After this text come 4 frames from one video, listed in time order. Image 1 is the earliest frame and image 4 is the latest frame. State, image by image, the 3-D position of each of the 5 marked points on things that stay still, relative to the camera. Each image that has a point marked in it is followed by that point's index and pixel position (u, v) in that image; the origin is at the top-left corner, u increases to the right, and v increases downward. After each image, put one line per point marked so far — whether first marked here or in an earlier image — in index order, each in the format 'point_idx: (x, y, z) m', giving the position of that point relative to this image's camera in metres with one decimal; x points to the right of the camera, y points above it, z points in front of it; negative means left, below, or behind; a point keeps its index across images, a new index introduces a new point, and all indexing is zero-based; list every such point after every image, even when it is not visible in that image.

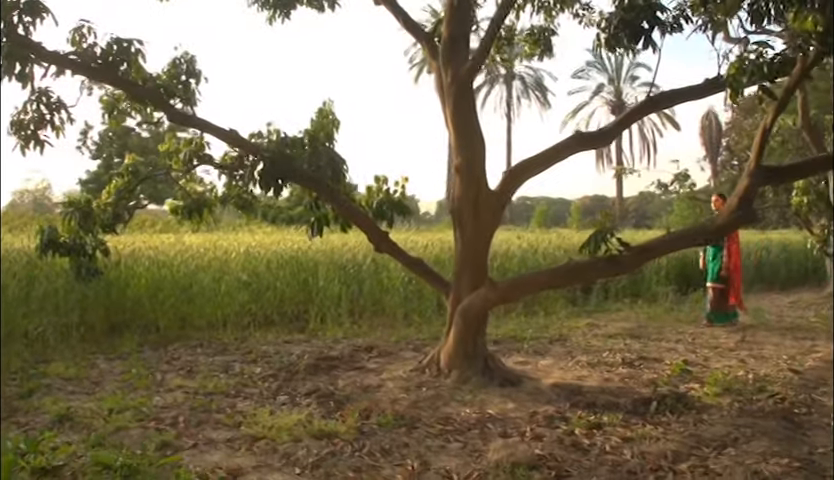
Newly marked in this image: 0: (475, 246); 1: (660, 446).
0: (+0.4, 0.0, +5.5) m
1: (+1.2, -1.0, +4.2) m
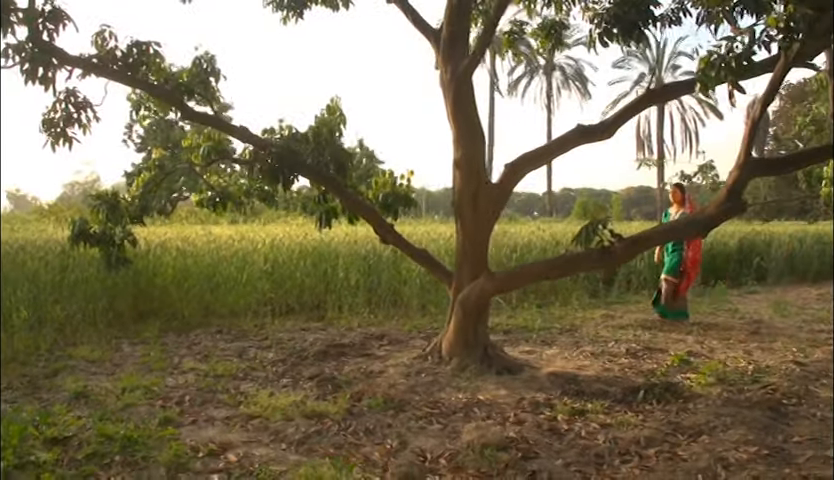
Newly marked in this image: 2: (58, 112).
0: (+0.4, 0.0, +5.7) m
1: (+1.1, -1.0, +4.3) m
2: (-2.4, +0.9, +5.6) m
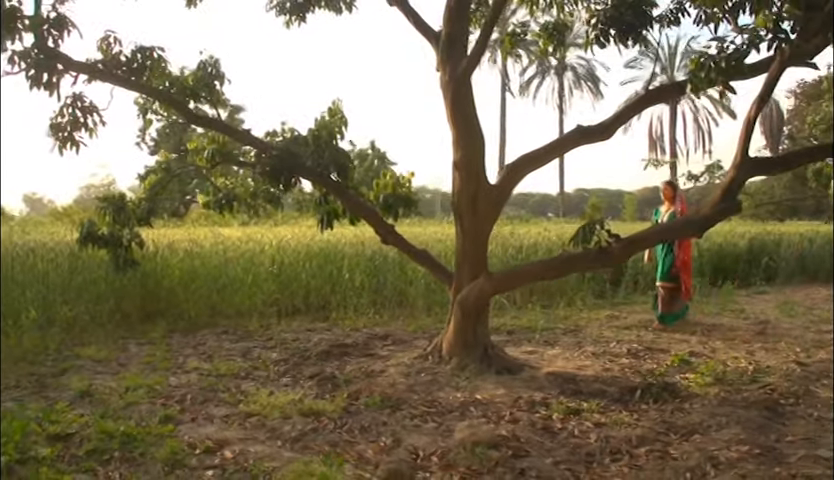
0: (+0.4, 0.0, +5.7) m
1: (+1.1, -1.0, +4.4) m
2: (-2.4, +0.9, +5.8) m
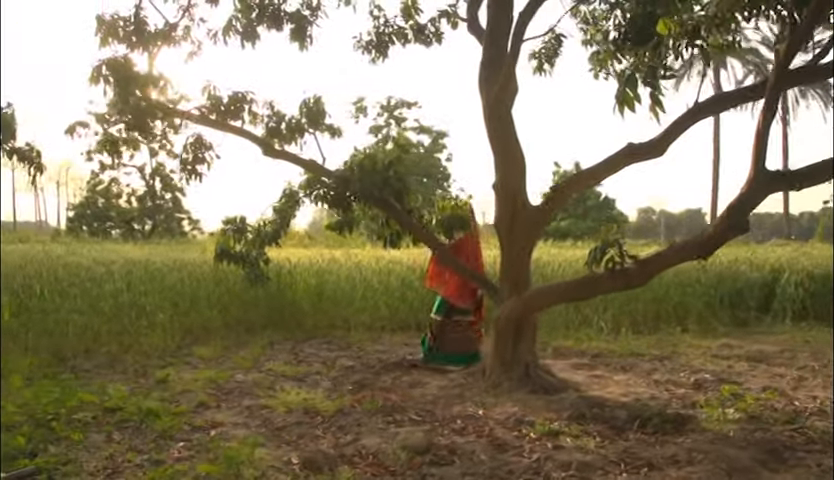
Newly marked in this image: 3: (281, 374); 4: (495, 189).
0: (+0.7, -0.1, +5.8) m
1: (+0.8, -1.1, +4.3) m
2: (-1.9, +0.7, +7.0) m
3: (-1.0, -1.0, +6.2) m
4: (+0.6, +0.4, +5.9) m
